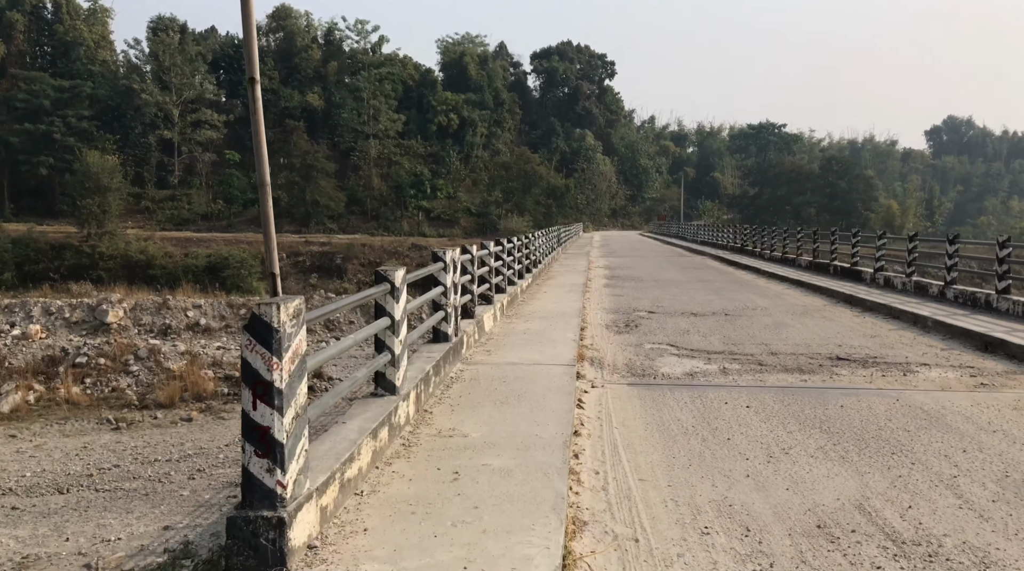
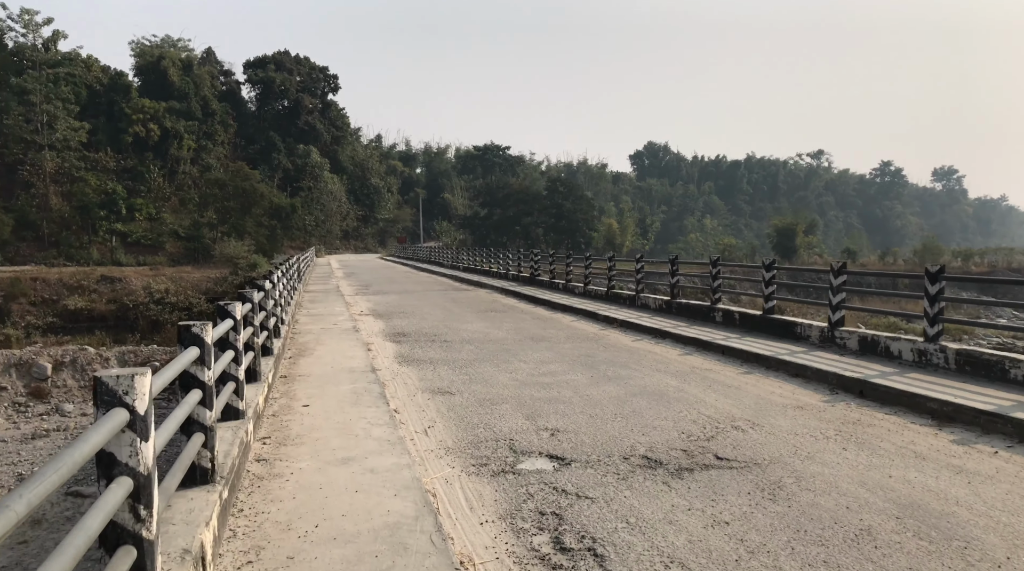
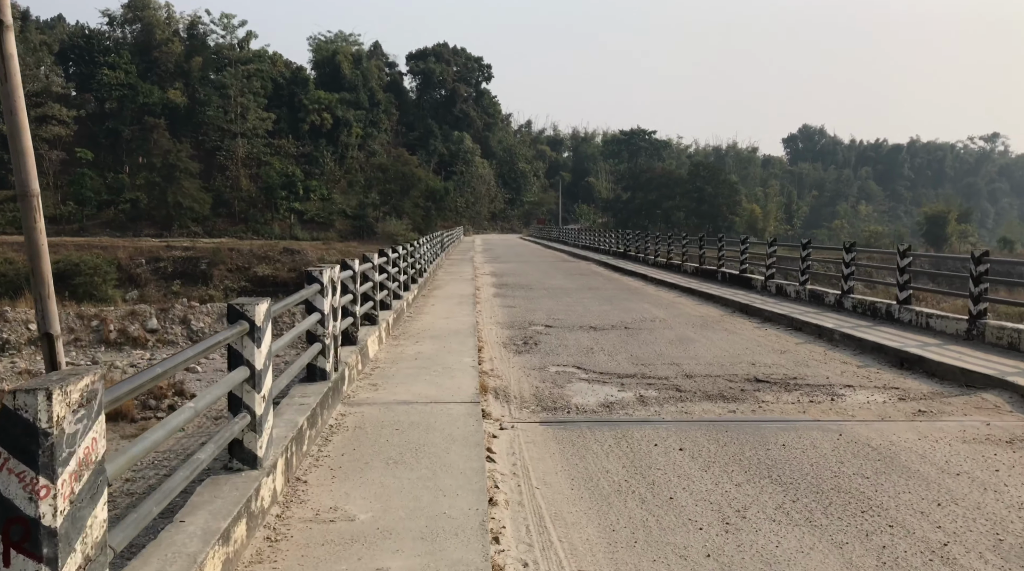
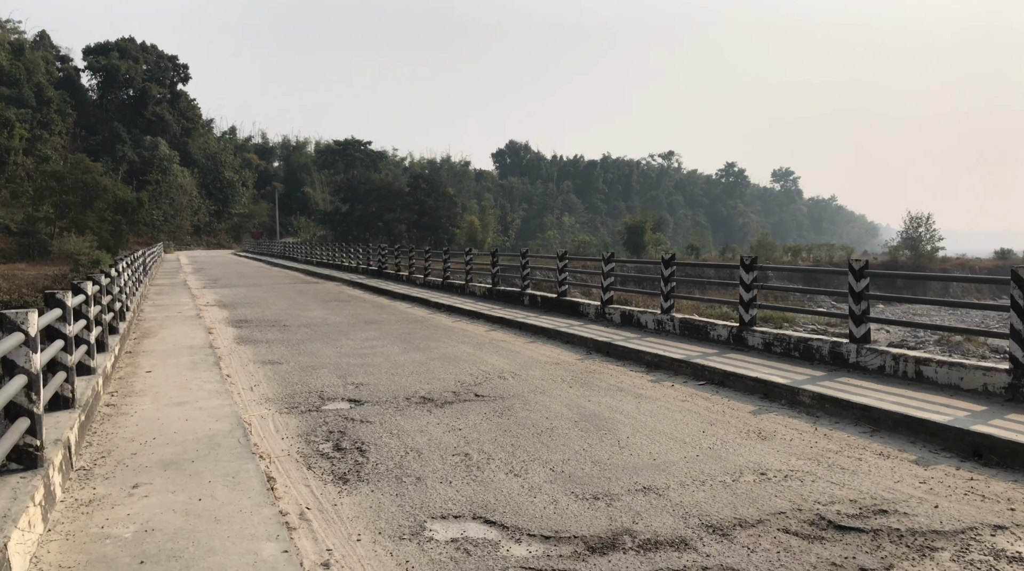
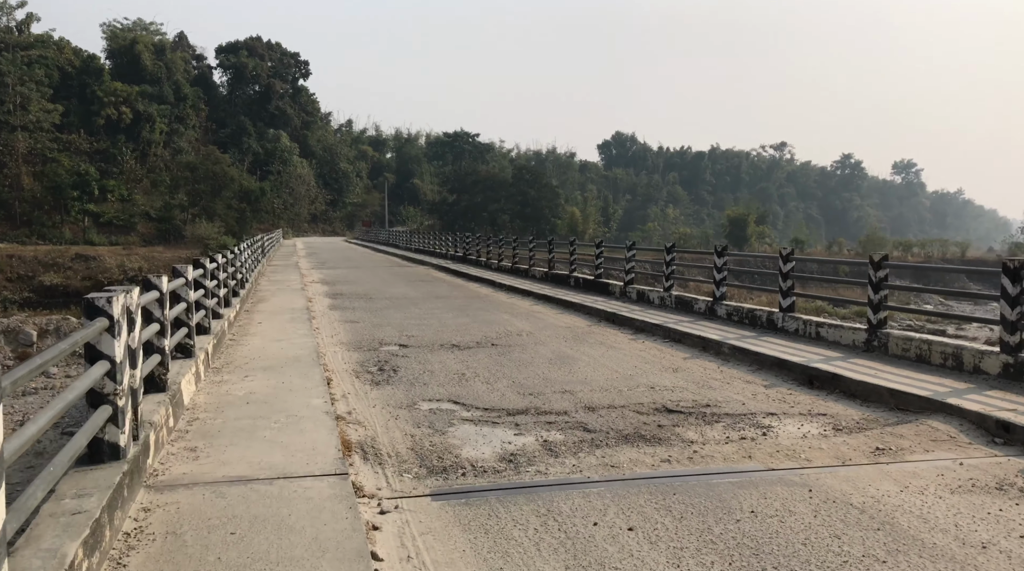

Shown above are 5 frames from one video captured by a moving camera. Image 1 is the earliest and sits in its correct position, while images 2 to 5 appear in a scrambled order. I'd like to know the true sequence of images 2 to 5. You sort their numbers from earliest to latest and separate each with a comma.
3, 5, 4, 2
